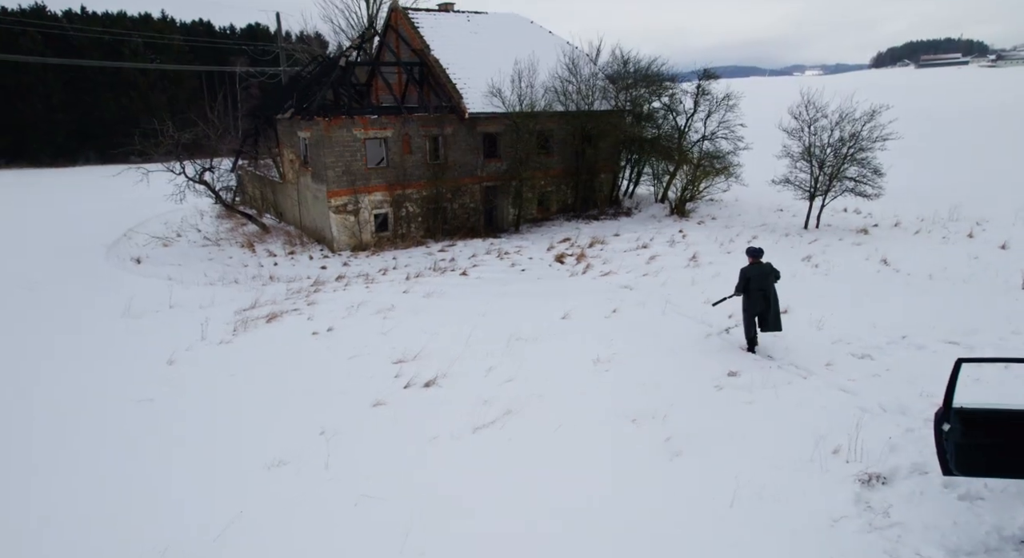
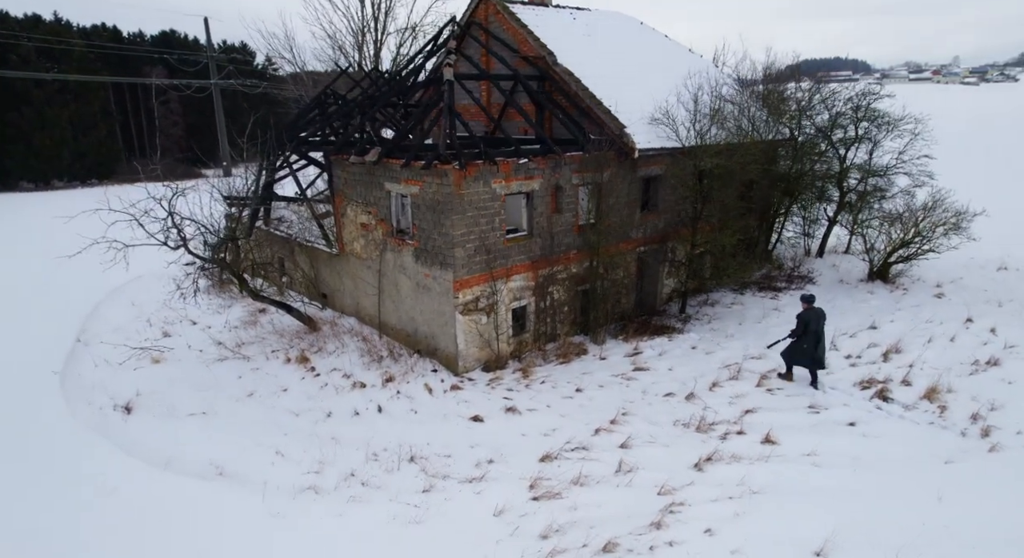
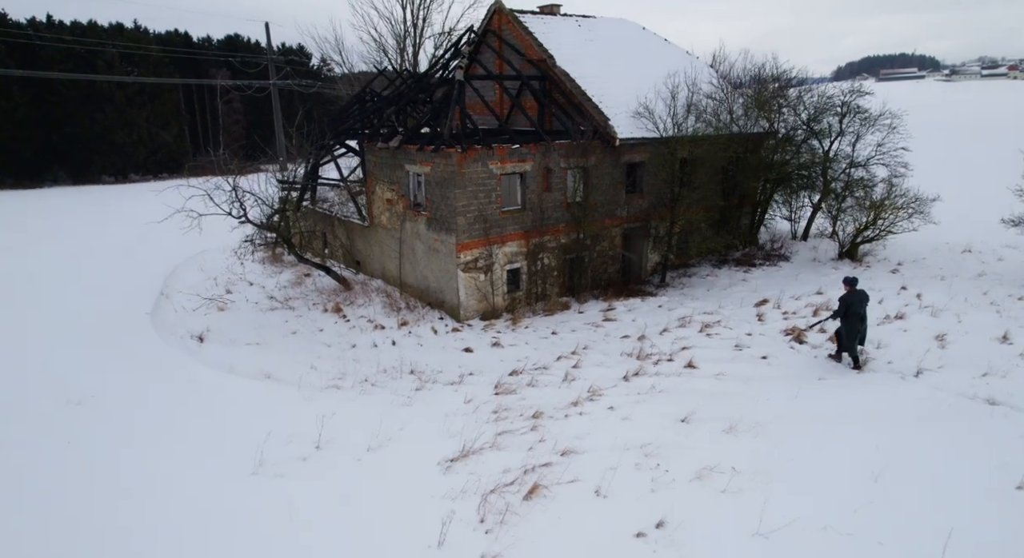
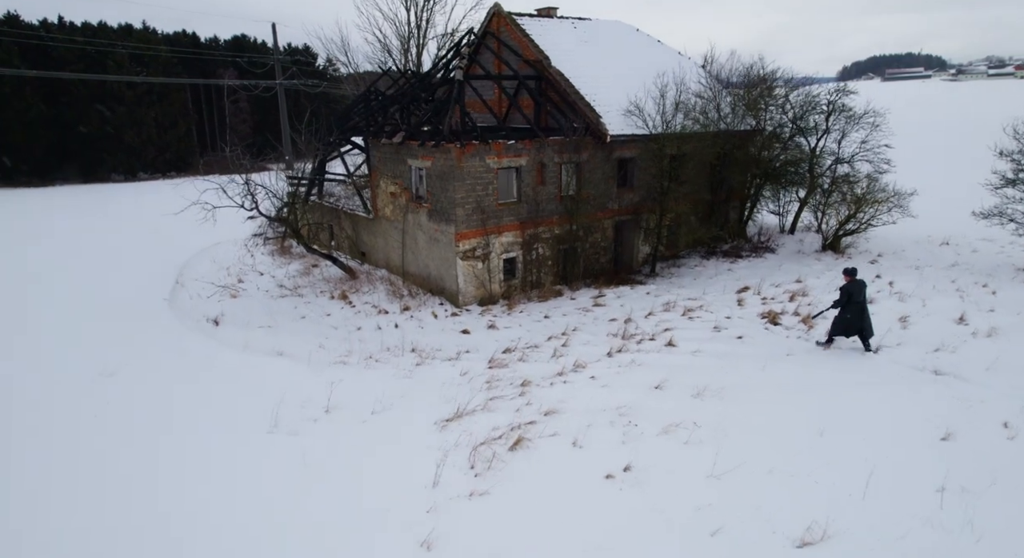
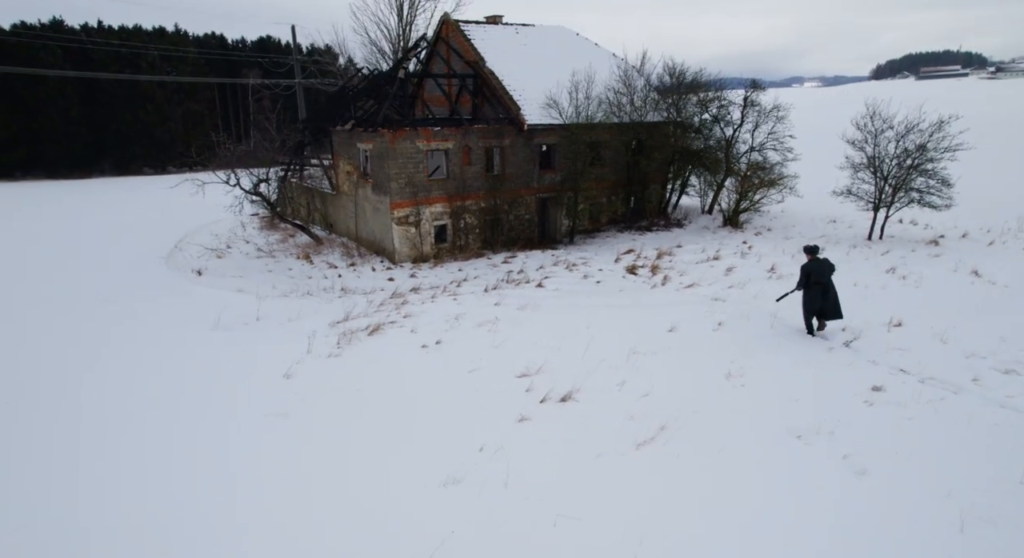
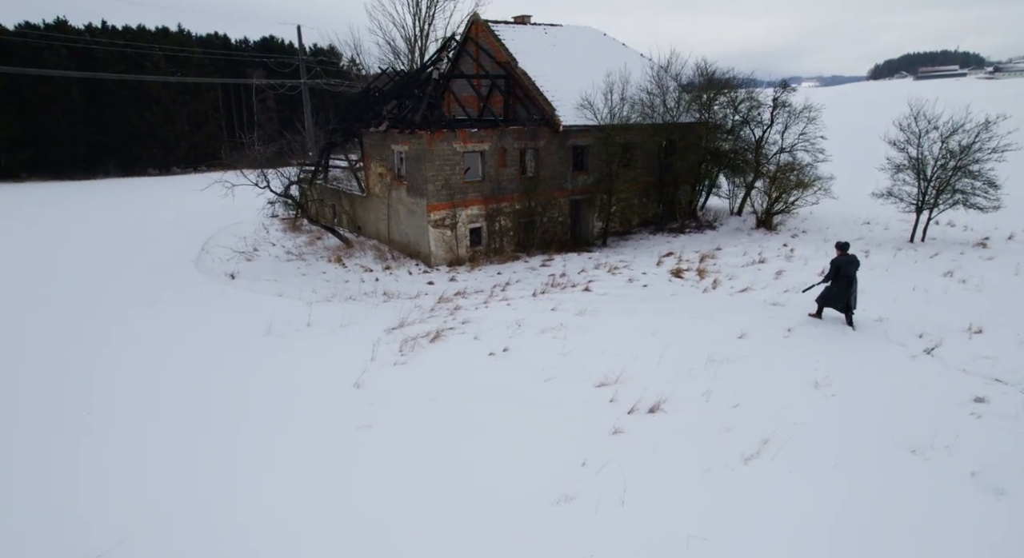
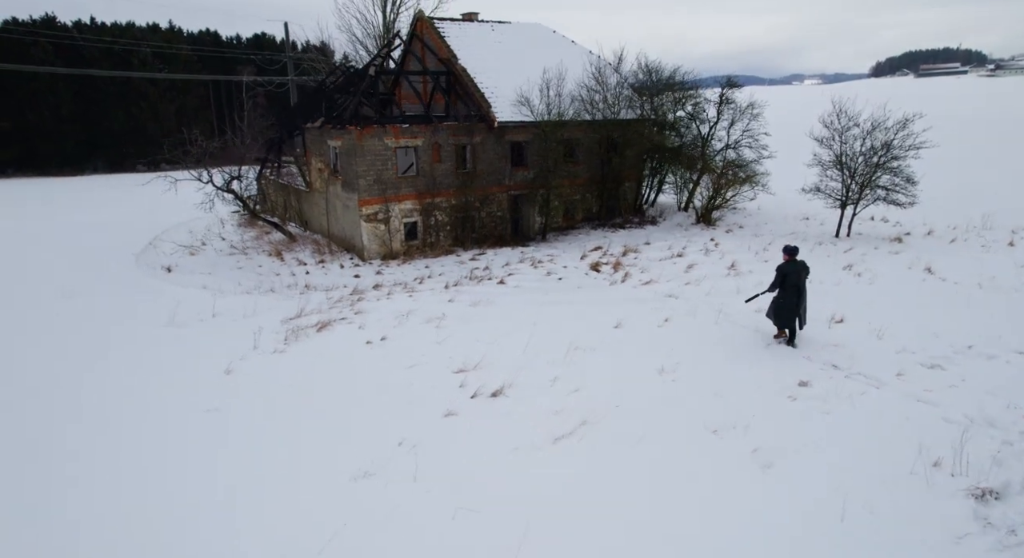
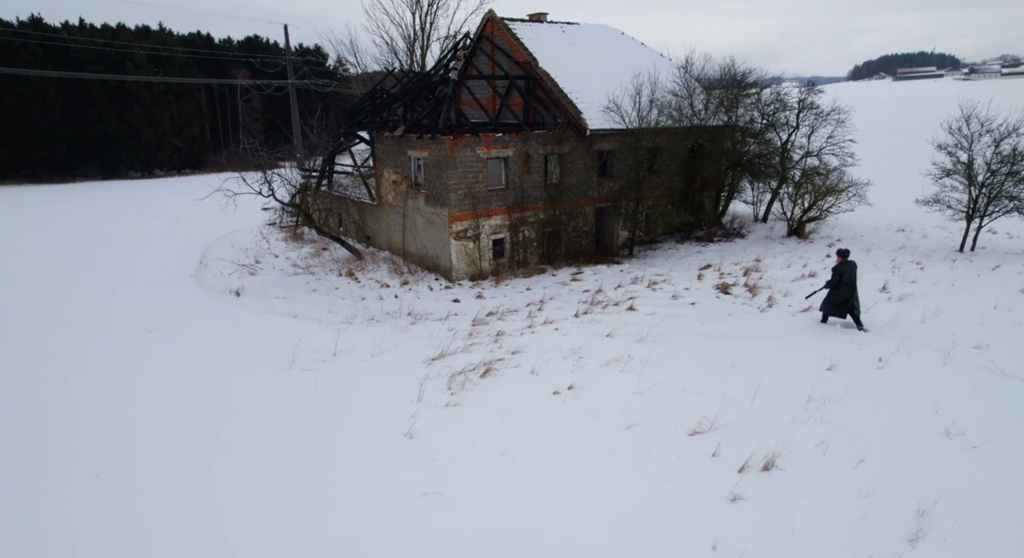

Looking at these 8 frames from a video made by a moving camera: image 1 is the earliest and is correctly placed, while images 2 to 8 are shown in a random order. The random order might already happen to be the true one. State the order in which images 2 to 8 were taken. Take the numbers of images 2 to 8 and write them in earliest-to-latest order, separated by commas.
7, 5, 6, 8, 4, 3, 2
